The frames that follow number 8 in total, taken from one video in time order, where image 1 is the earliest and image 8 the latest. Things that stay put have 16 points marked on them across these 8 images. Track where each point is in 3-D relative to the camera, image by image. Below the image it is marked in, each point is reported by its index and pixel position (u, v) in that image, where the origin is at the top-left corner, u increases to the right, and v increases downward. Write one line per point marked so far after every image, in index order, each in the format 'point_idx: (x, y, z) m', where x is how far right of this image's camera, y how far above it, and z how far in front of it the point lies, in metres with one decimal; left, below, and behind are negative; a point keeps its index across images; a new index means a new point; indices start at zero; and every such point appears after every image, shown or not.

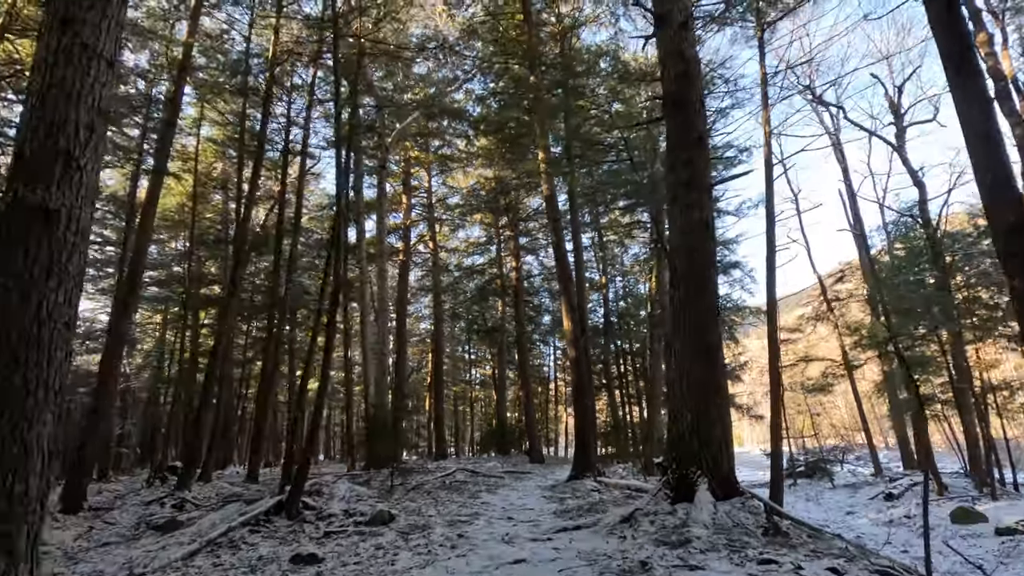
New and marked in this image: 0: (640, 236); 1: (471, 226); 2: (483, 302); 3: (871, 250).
0: (+3.9, +1.6, +16.4) m
1: (-1.3, +2.0, +17.8) m
2: (-0.9, -0.5, +17.5) m
3: (+8.9, +0.9, +13.3) m
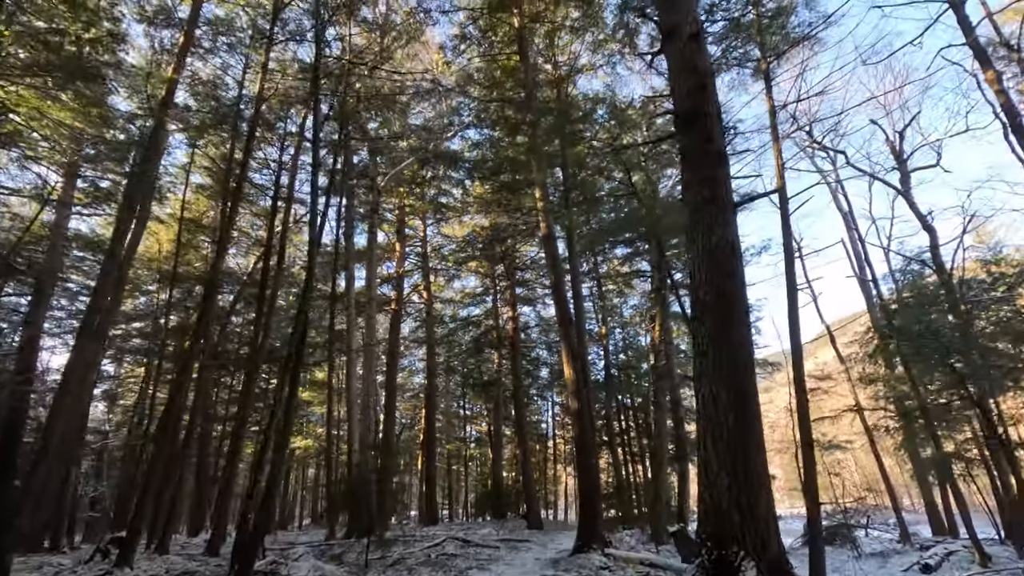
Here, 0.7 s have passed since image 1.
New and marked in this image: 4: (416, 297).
0: (+3.8, 0.0, +16.0) m
1: (-1.4, +0.4, +17.4) m
2: (-1.1, -2.1, +16.9) m
3: (+8.8, -0.3, +12.9) m
4: (-3.1, -0.3, +16.9) m
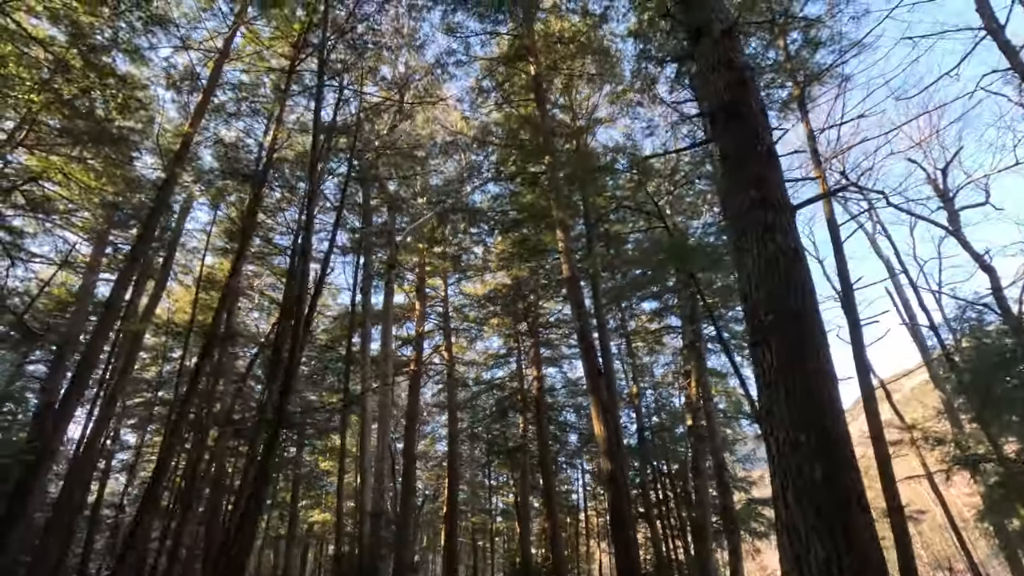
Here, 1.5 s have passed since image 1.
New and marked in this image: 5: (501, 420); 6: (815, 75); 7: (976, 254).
0: (+4.5, -1.6, +15.2) m
1: (-0.7, -1.5, +16.9) m
2: (-0.3, -3.9, +16.0) m
3: (+9.4, -1.4, +11.8) m
4: (-2.3, -2.2, +16.4) m
5: (-0.3, -4.1, +16.6) m
6: (+4.1, +2.9, +7.1) m
7: (+8.0, +0.6, +9.2) m
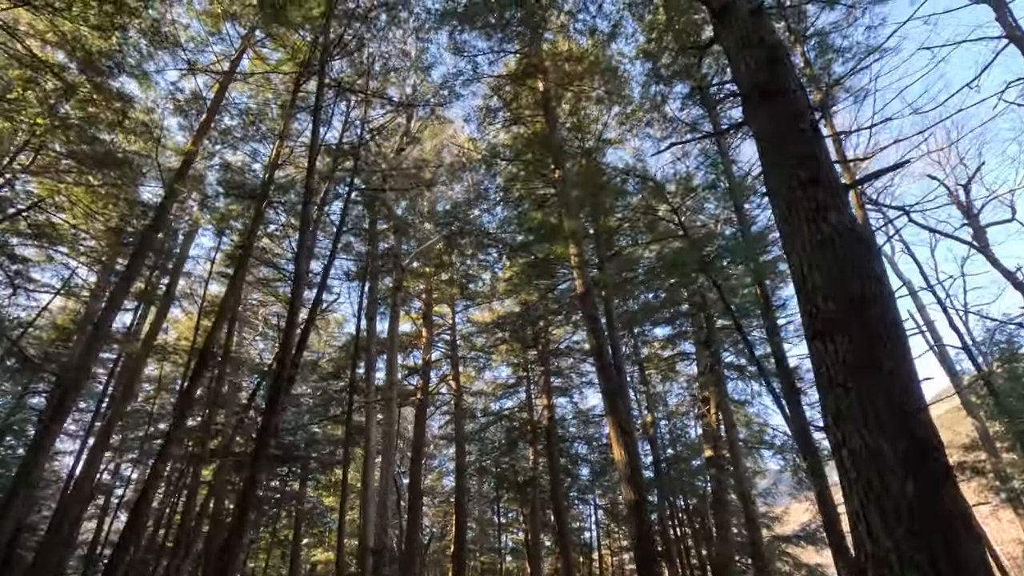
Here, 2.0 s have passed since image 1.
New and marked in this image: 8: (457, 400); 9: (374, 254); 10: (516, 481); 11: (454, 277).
0: (+4.7, -2.3, +14.7) m
1: (-0.4, -2.4, +16.4) m
2: (0.0, -4.7, +15.5) m
3: (+9.6, -1.8, +11.3) m
4: (-2.0, -3.0, +16.0) m
5: (0.0, -4.9, +16.0) m
6: (+4.2, +2.6, +6.9) m
7: (+8.2, +0.3, +8.8) m
8: (-1.6, -3.3, +15.7) m
9: (-2.9, +0.7, +11.1) m
10: (+0.1, -5.9, +16.4) m
11: (-1.4, +0.3, +12.6) m
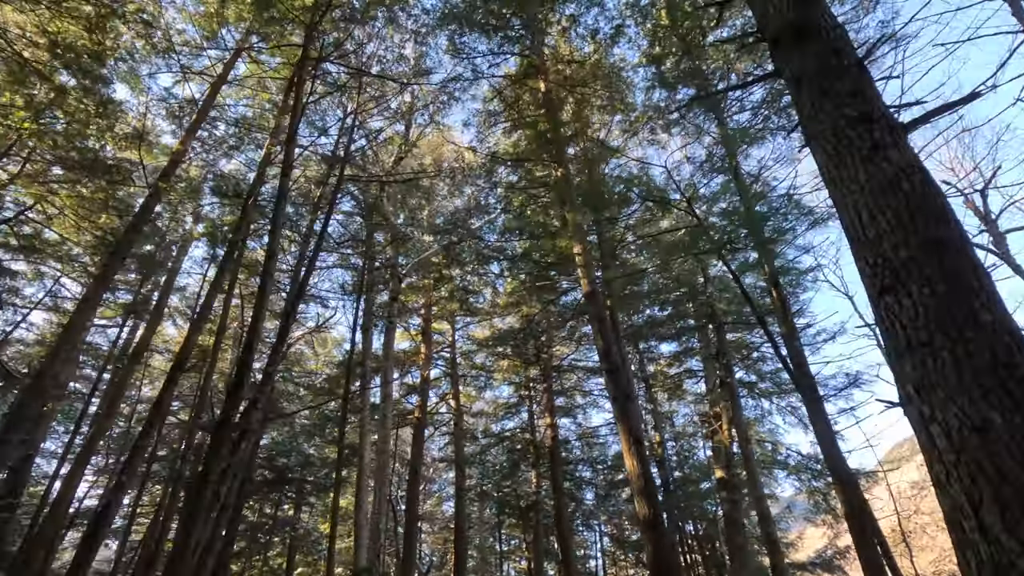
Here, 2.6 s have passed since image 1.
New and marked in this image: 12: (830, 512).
0: (+4.8, -2.7, +14.2) m
1: (-0.4, -2.9, +16.0) m
2: (+0.1, -5.2, +14.9) m
3: (+9.6, -2.1, +10.8) m
4: (-2.0, -3.5, +15.5) m
5: (0.0, -5.4, +15.4) m
6: (+4.2, +2.6, +6.7) m
7: (+8.2, +0.1, +8.5) m
8: (-1.6, -3.8, +15.2) m
9: (-2.8, +0.4, +10.8) m
10: (+0.2, -6.4, +15.8) m
11: (-1.3, -0.1, +12.3) m
12: (+6.9, -4.9, +11.7) m
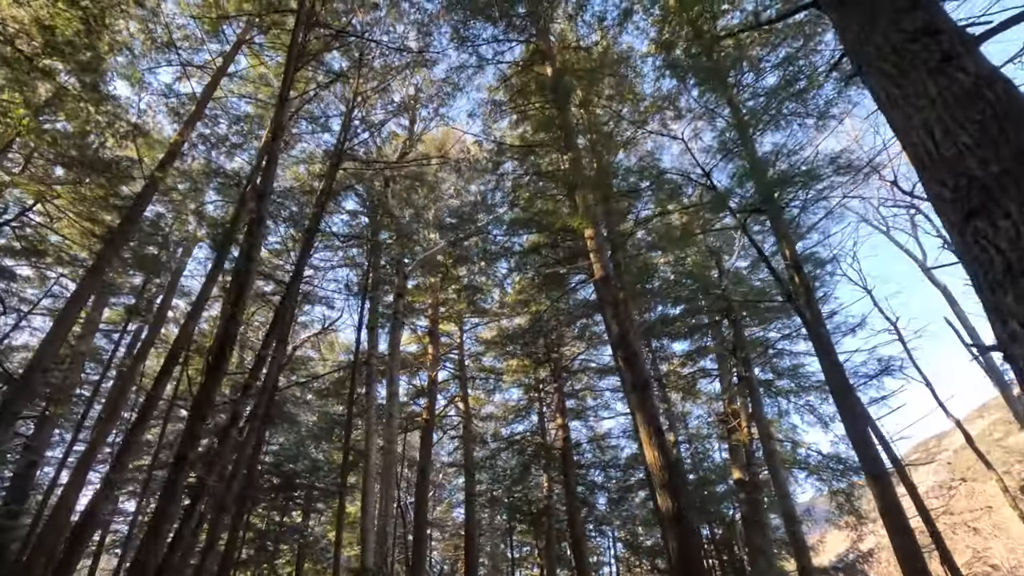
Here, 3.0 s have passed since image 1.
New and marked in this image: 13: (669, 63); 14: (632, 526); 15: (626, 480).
0: (+5.0, -2.6, +13.8) m
1: (-0.1, -2.9, +15.7) m
2: (+0.4, -5.2, +14.6) m
3: (+9.8, -1.9, +10.4) m
4: (-1.7, -3.5, +15.2) m
5: (+0.3, -5.4, +15.1) m
6: (+4.2, +2.7, +6.4) m
7: (+8.3, +0.3, +8.1) m
8: (-1.3, -3.8, +14.9) m
9: (-2.7, +0.5, +10.6) m
10: (+0.5, -6.4, +15.4) m
11: (-1.2, 0.0, +12.0) m
12: (+7.2, -4.8, +11.3) m
13: (+2.2, +3.2, +7.6) m
14: (+4.2, -8.3, +18.8) m
15: (+3.3, -5.6, +15.6) m
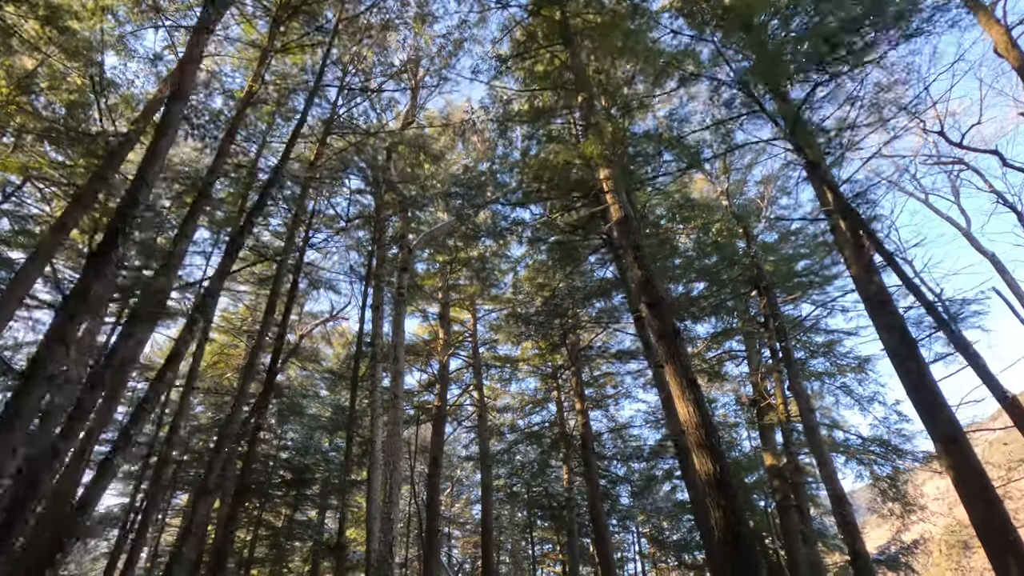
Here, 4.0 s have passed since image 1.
0: (+5.4, -2.0, +13.1) m
1: (+0.4, -2.5, +15.1) m
2: (+0.8, -4.7, +14.0) m
3: (+10.1, -1.2, +9.5) m
4: (-1.2, -3.1, +14.7) m
5: (+0.8, -5.0, +14.5) m
6: (+4.3, +3.3, +5.7) m
7: (+8.4, +1.0, +7.2) m
8: (-0.8, -3.4, +14.4) m
9: (-2.4, +0.8, +10.1) m
10: (+1.0, -6.0, +14.8) m
11: (-0.9, +0.4, +11.5) m
12: (+7.5, -4.2, +10.5) m
13: (+2.3, +3.7, +6.9) m
14: (+4.9, -7.8, +18.0) m
15: (+3.8, -5.1, +14.9) m
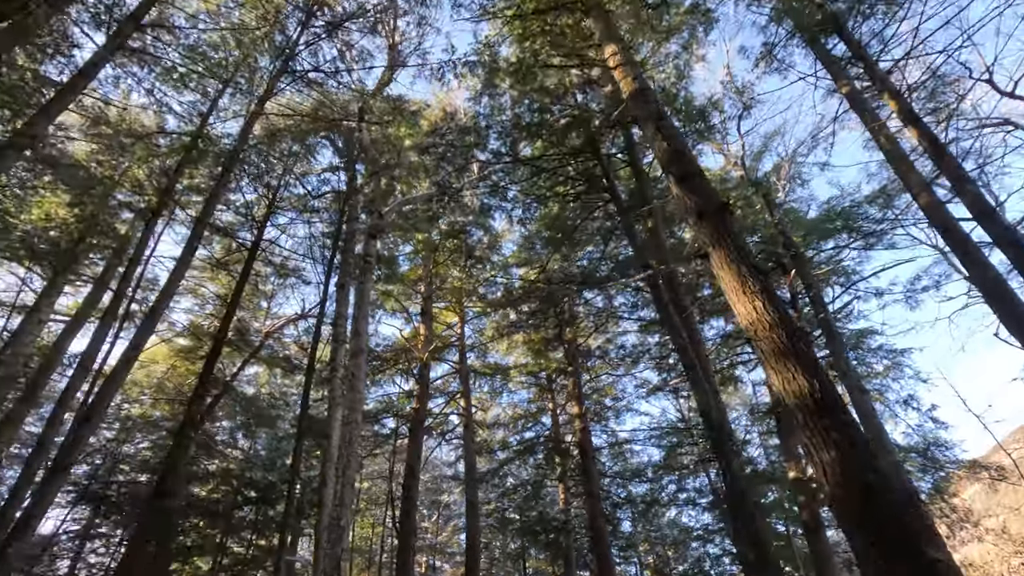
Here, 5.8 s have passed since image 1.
0: (+5.2, -2.0, +11.9) m
1: (+0.1, -2.5, +13.8) m
2: (+0.6, -4.7, +12.6) m
3: (+9.9, -1.0, +8.4) m
4: (-1.5, -3.1, +13.3) m
5: (+0.6, -5.0, +13.0) m
6: (+4.1, +3.8, +4.8) m
7: (+8.3, +1.3, +6.2) m
8: (-1.1, -3.4, +13.0) m
9: (-2.6, +1.1, +9.0) m
10: (+0.8, -6.0, +13.3) m
11: (-1.1, +0.5, +10.4) m
12: (+7.3, -4.0, +9.2) m
13: (+2.1, +4.1, +6.0) m
14: (+4.6, -8.0, +16.5) m
15: (+3.6, -5.1, +13.5) m
